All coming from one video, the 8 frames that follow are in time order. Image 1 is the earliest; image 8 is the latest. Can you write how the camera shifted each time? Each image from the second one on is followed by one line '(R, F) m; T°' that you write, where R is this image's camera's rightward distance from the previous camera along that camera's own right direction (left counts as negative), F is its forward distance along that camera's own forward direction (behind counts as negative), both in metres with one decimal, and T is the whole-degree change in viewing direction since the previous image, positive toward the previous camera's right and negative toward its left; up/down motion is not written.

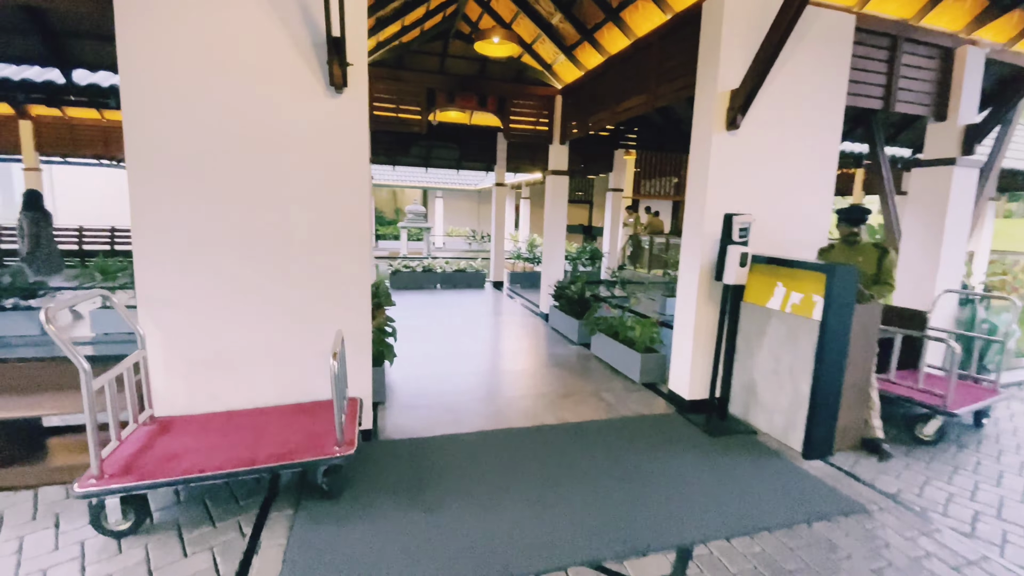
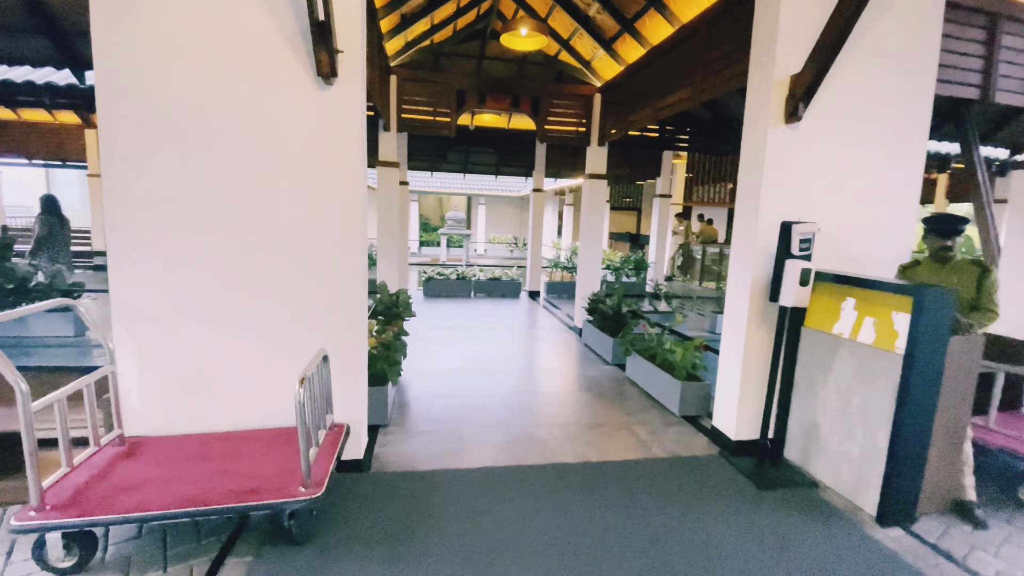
(+0.2, +0.5) m; -6°
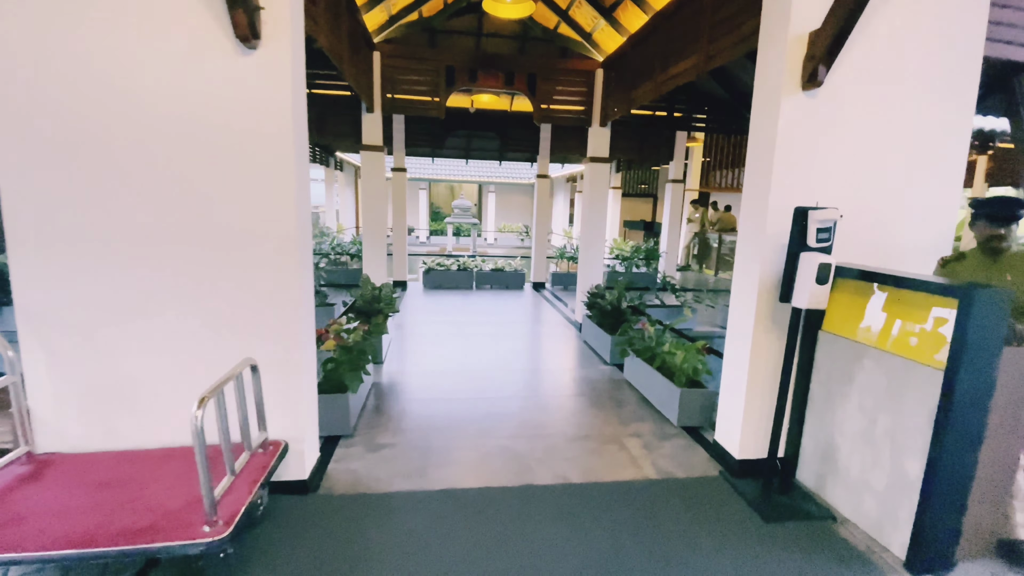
(+0.3, +0.4) m; -2°
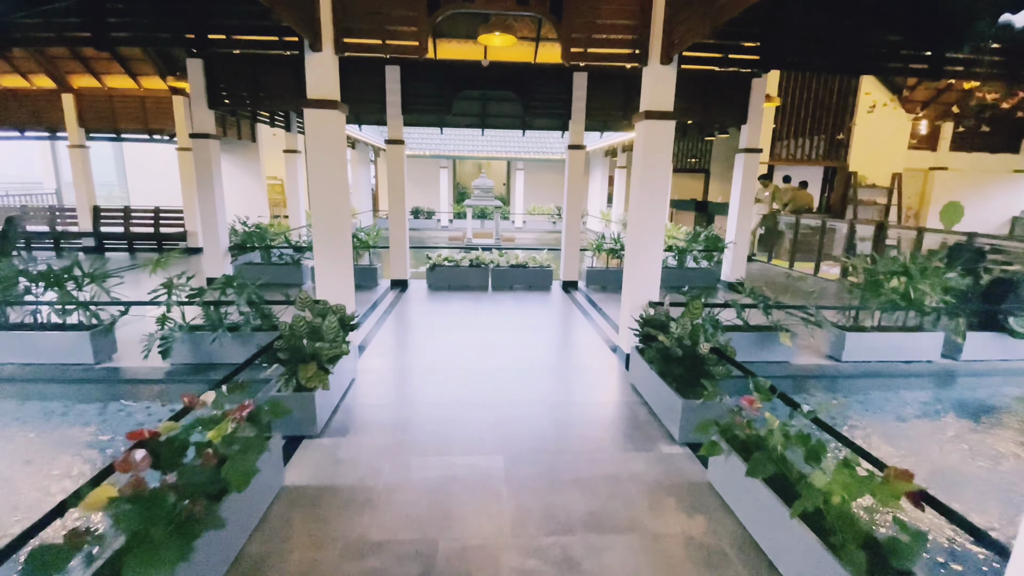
(+0.2, +1.9) m; -4°
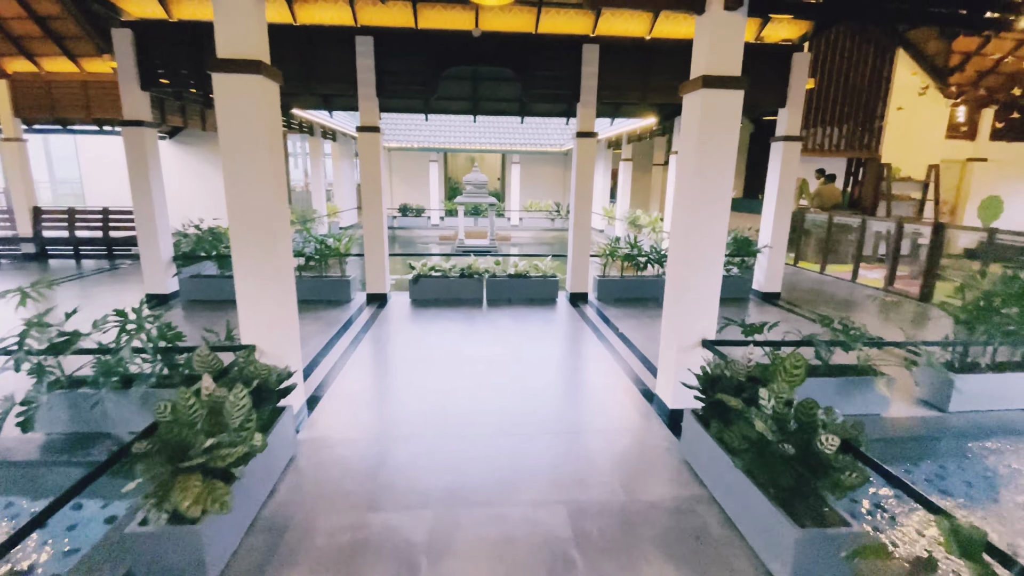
(-0.1, +1.2) m; +1°
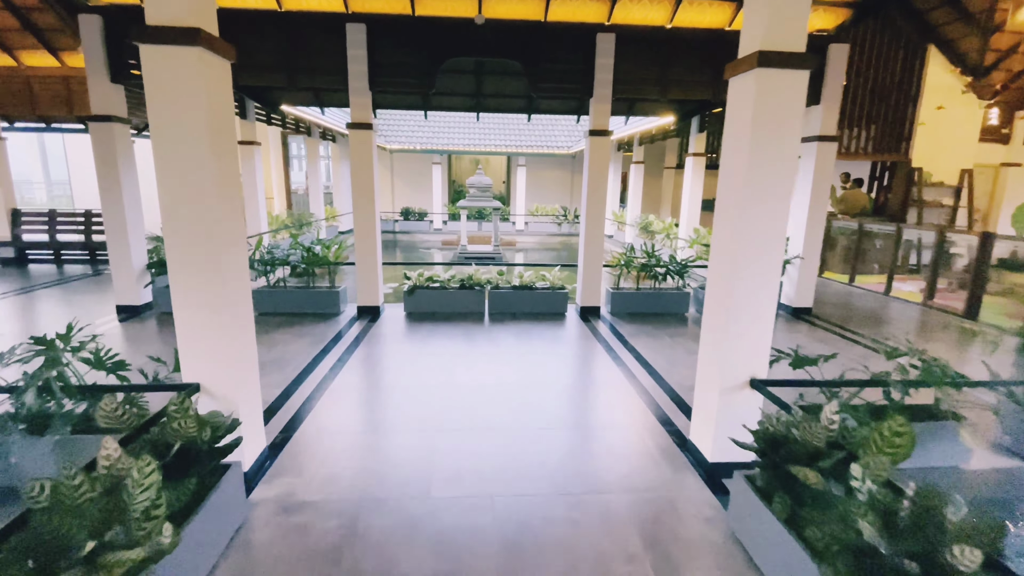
(0.0, +0.6) m; -1°
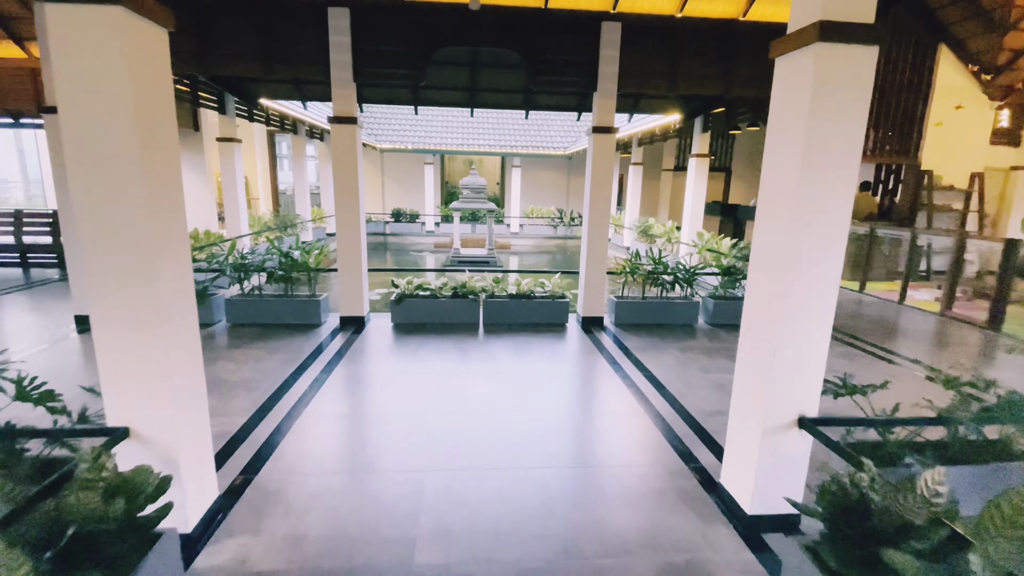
(0.0, +0.4) m; +1°
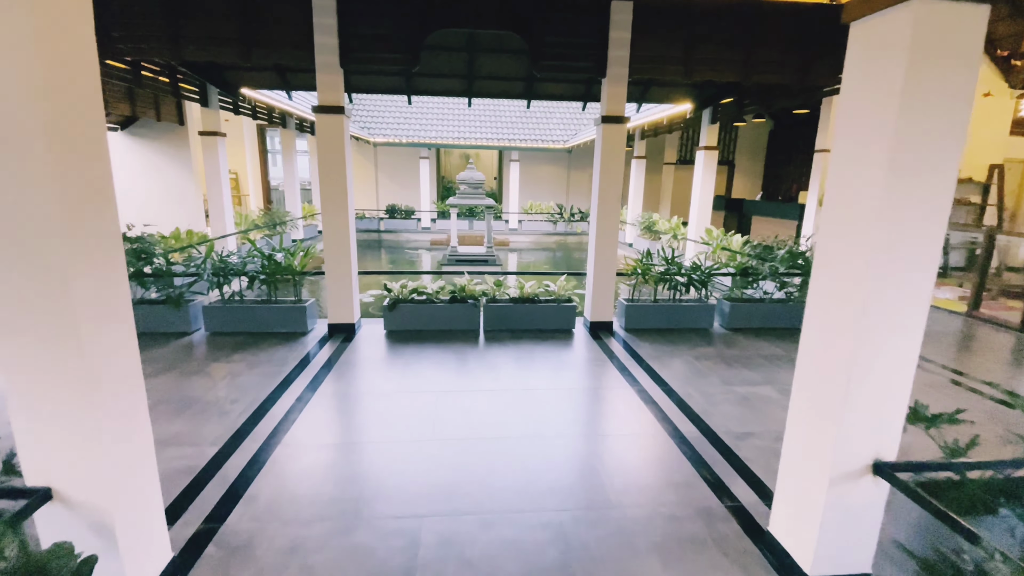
(-0.1, +0.4) m; 0°
